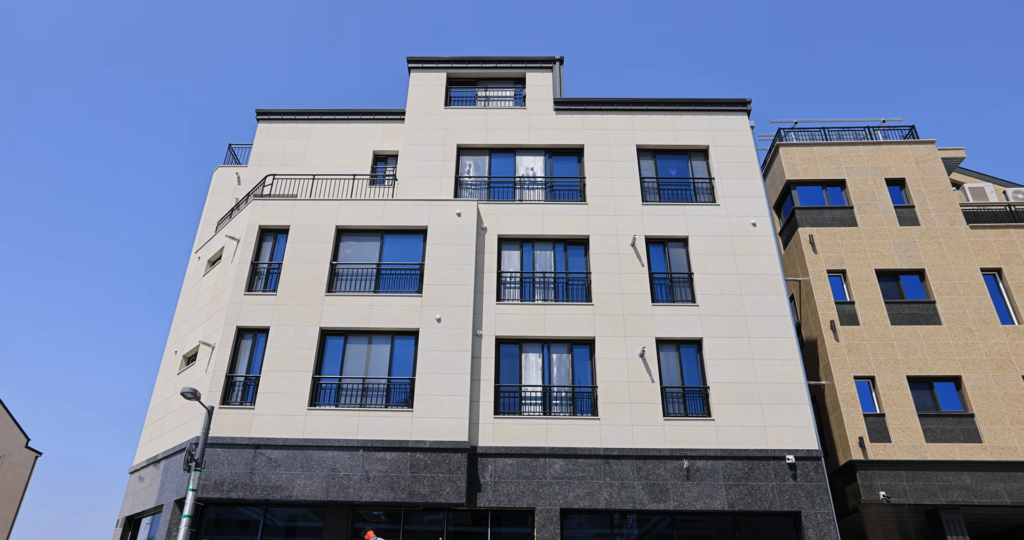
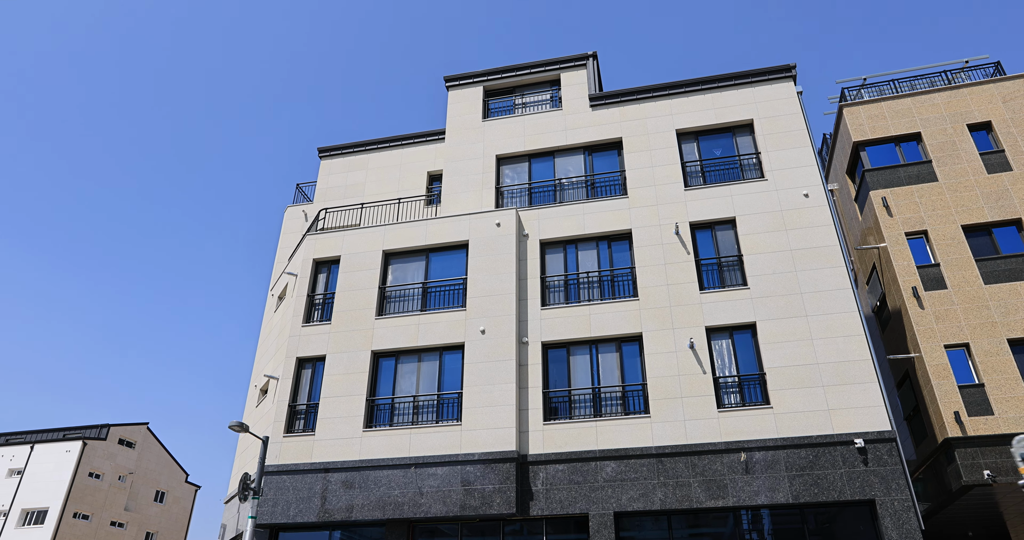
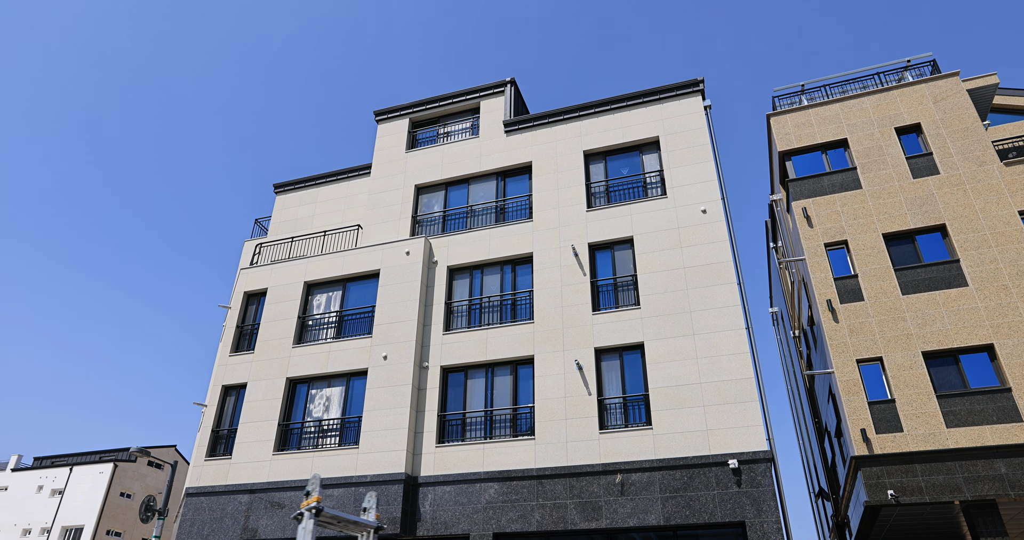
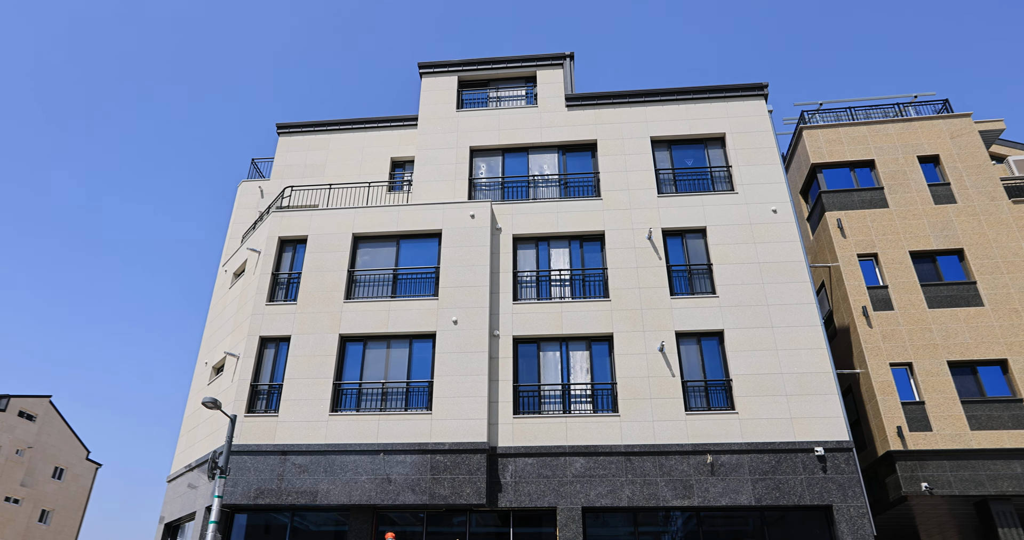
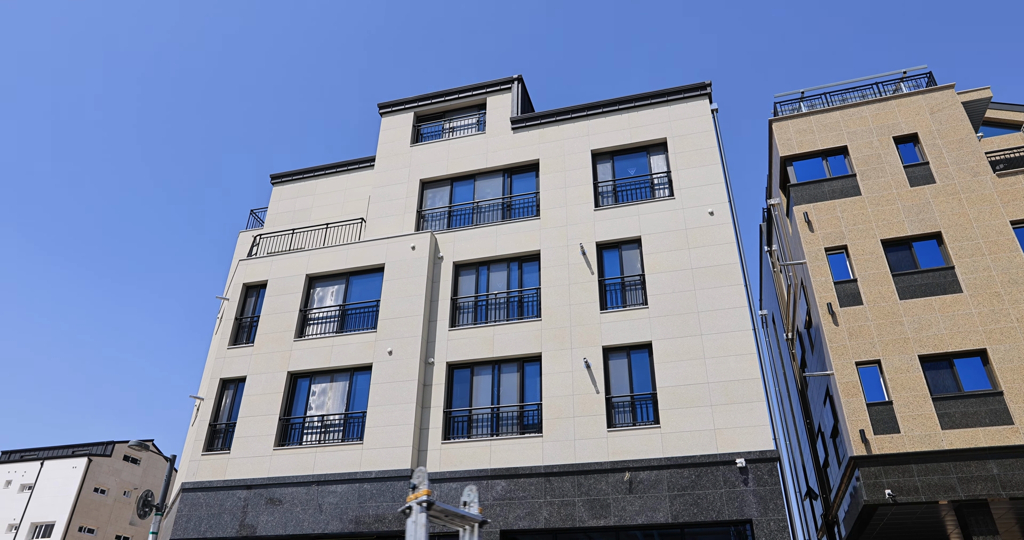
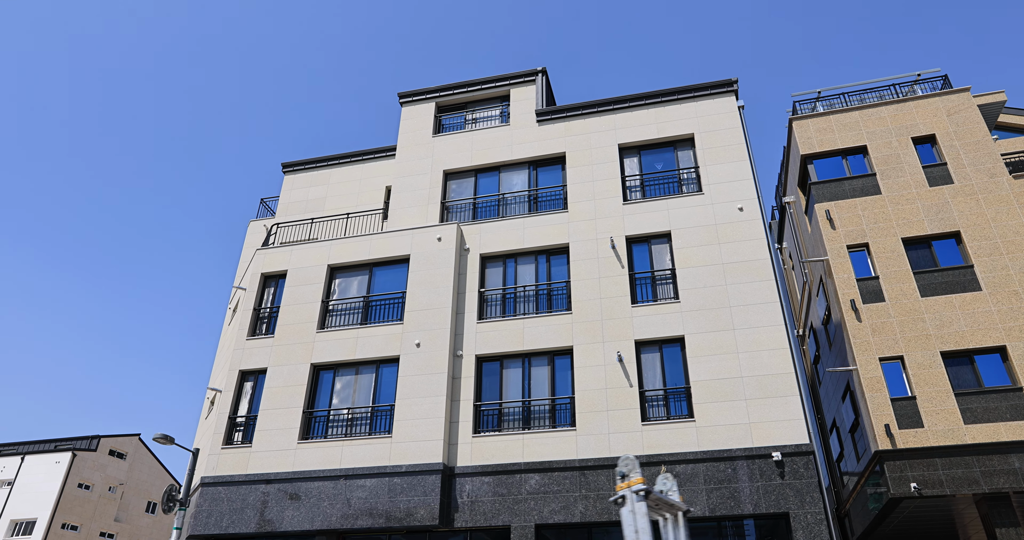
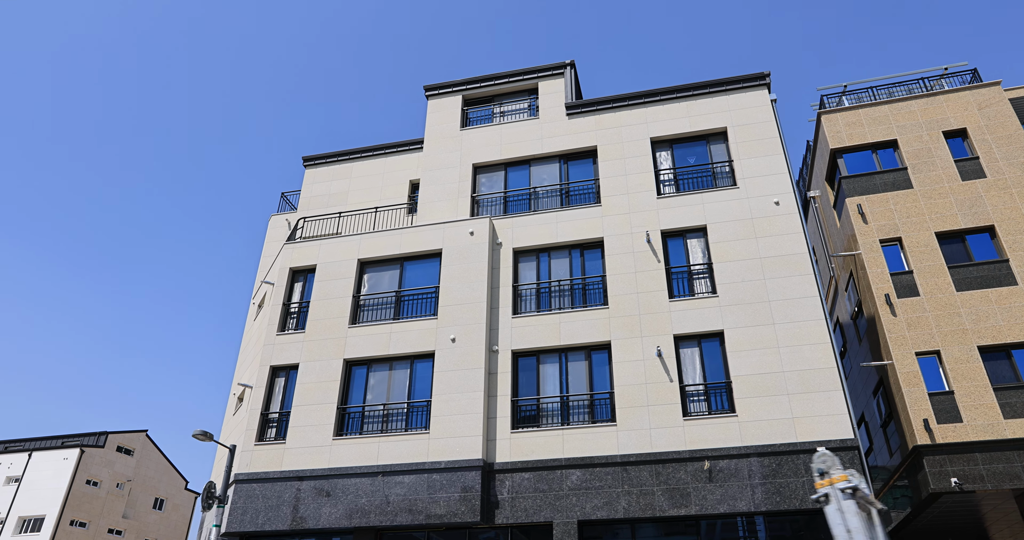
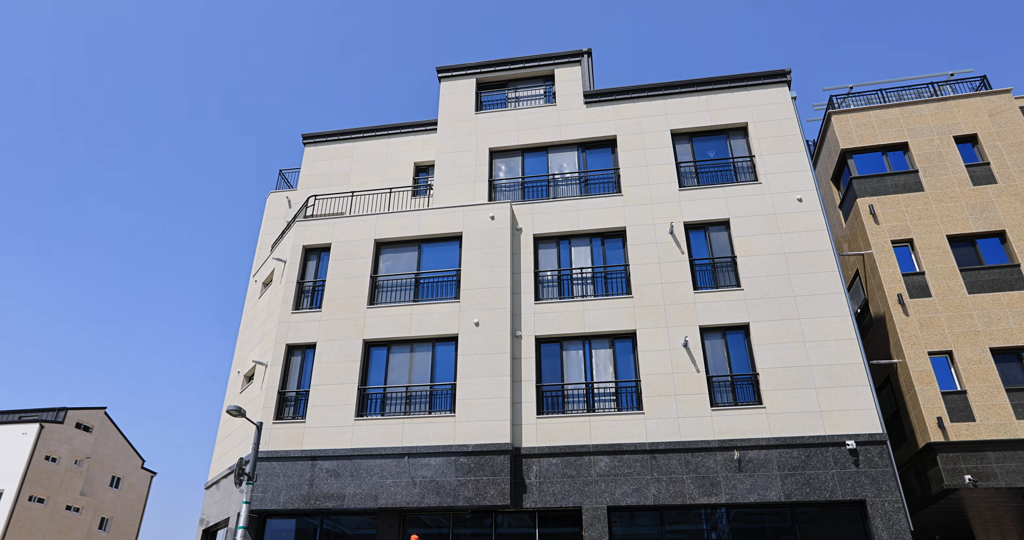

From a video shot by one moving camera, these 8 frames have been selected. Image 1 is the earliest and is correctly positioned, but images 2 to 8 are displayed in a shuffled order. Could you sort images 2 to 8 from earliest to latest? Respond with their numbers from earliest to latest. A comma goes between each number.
4, 8, 2, 7, 6, 5, 3
